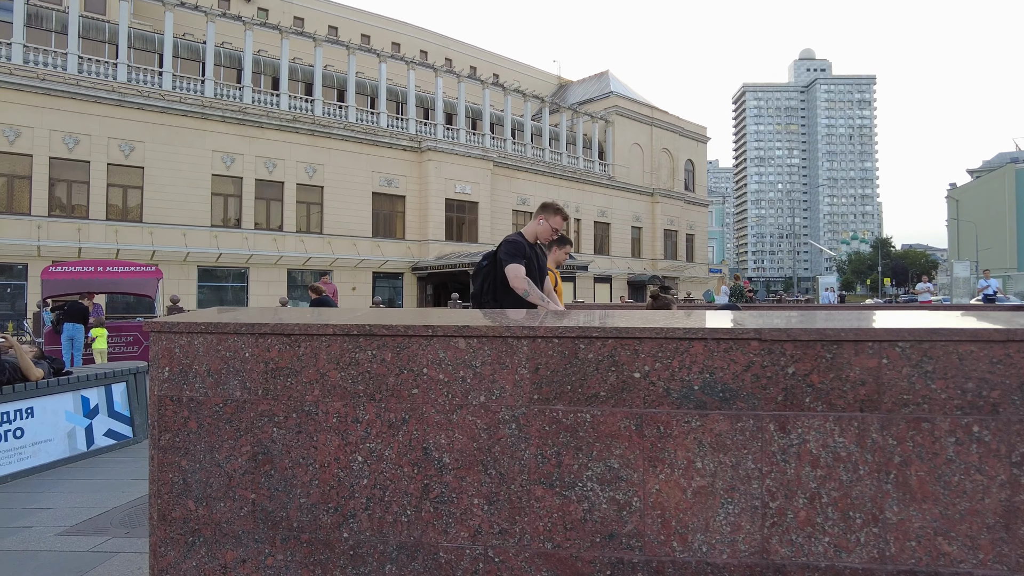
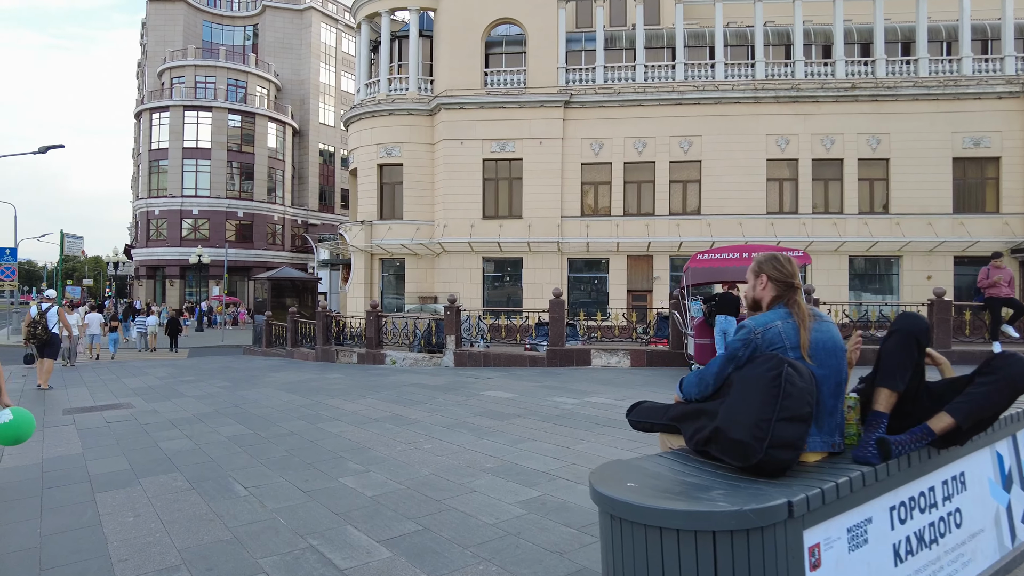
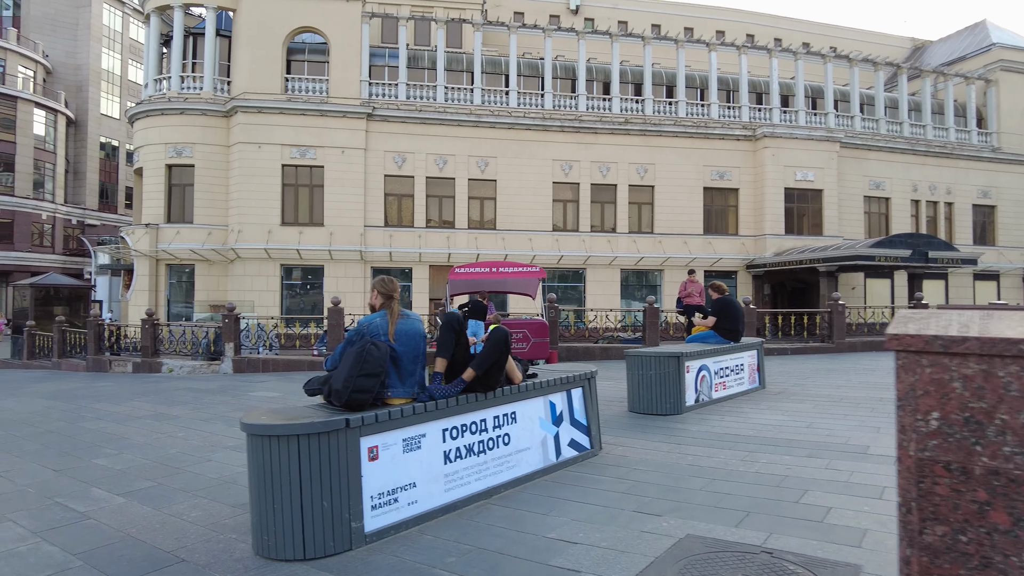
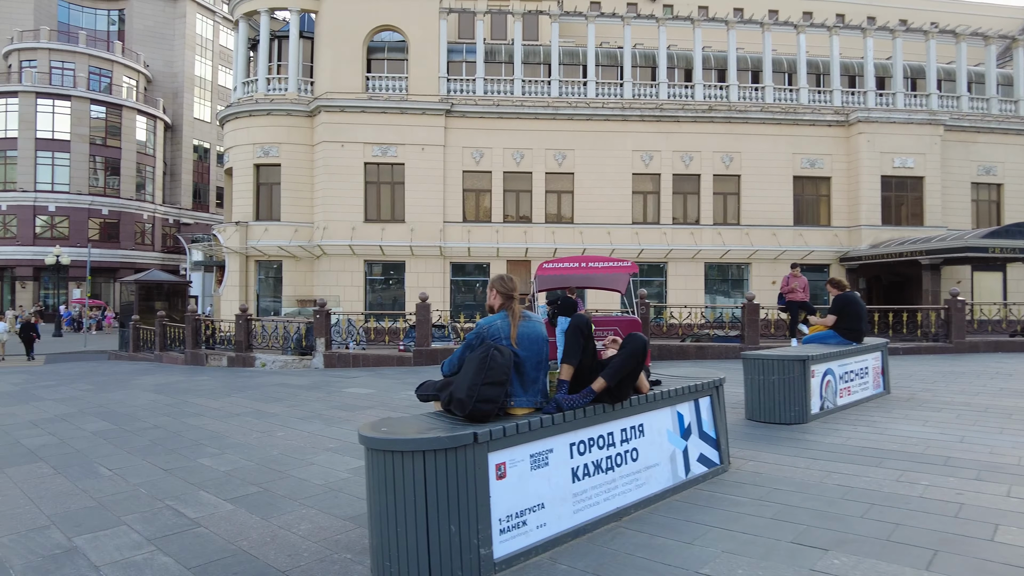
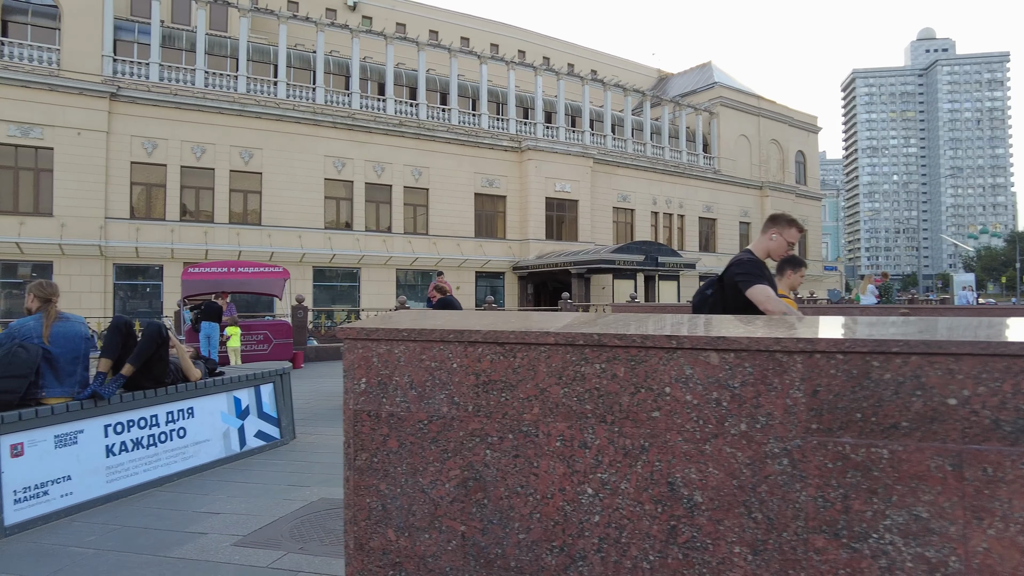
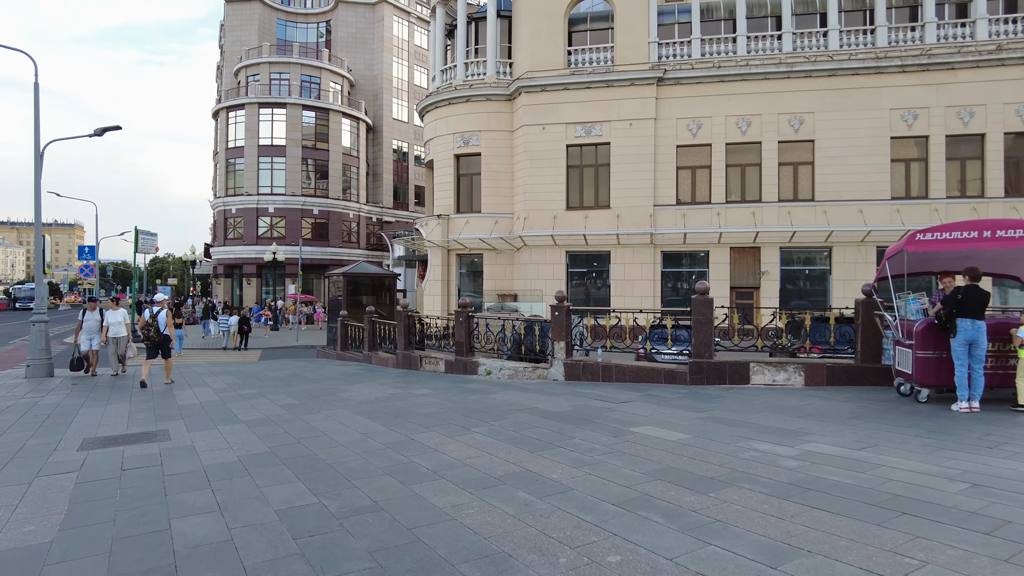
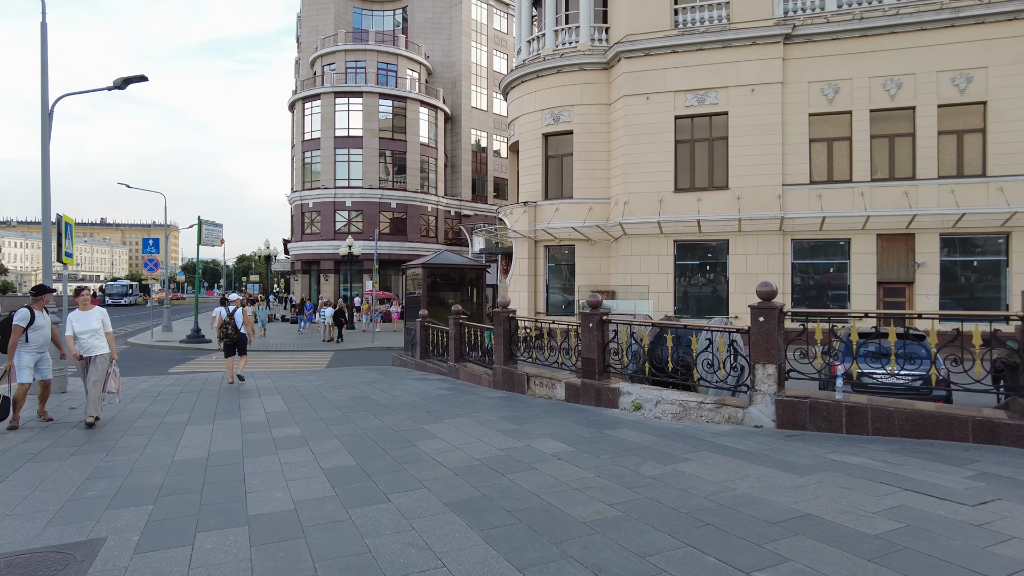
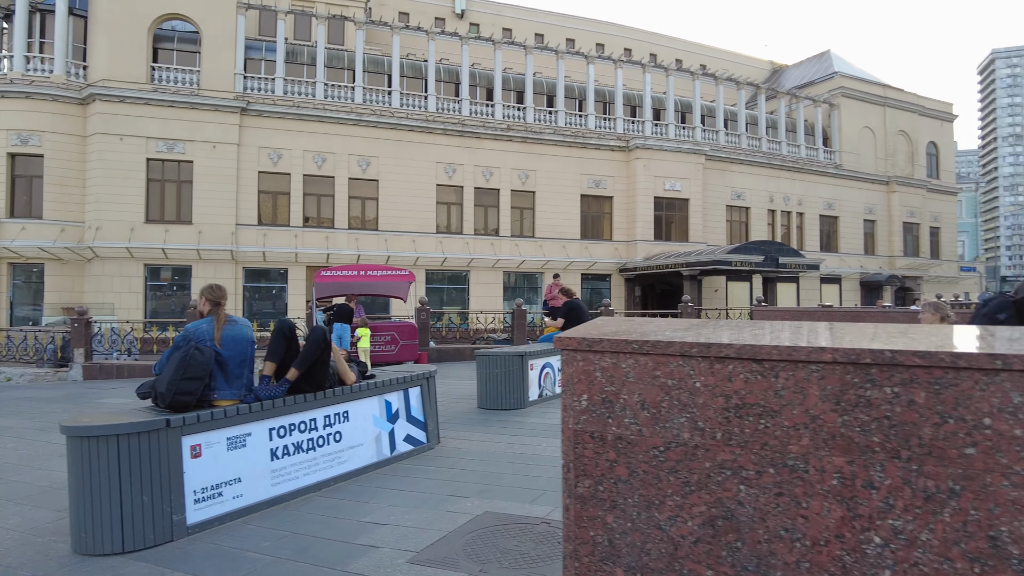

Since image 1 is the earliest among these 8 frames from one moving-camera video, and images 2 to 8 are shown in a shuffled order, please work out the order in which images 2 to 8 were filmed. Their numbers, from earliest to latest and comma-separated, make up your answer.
5, 8, 3, 4, 2, 6, 7
